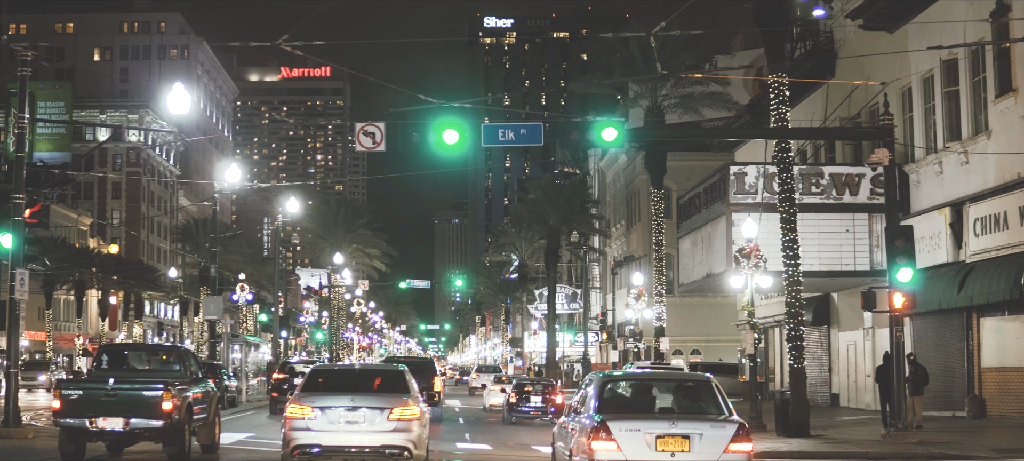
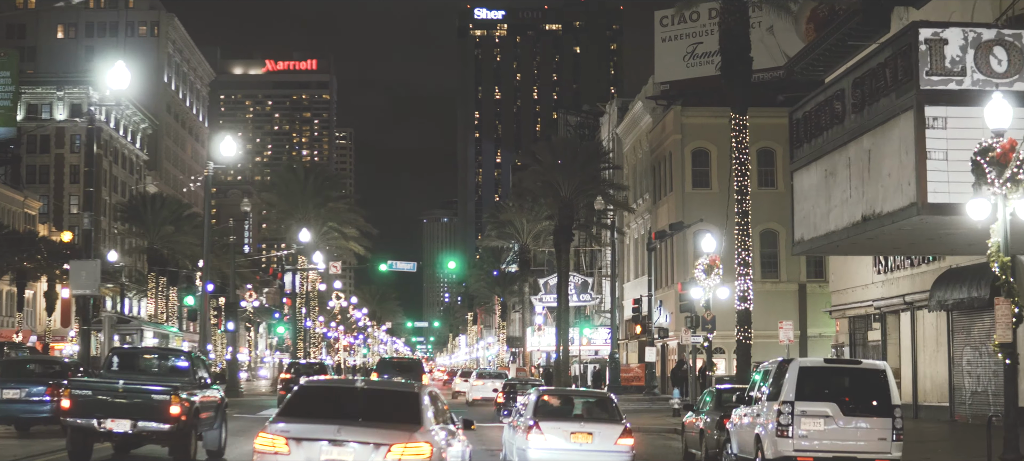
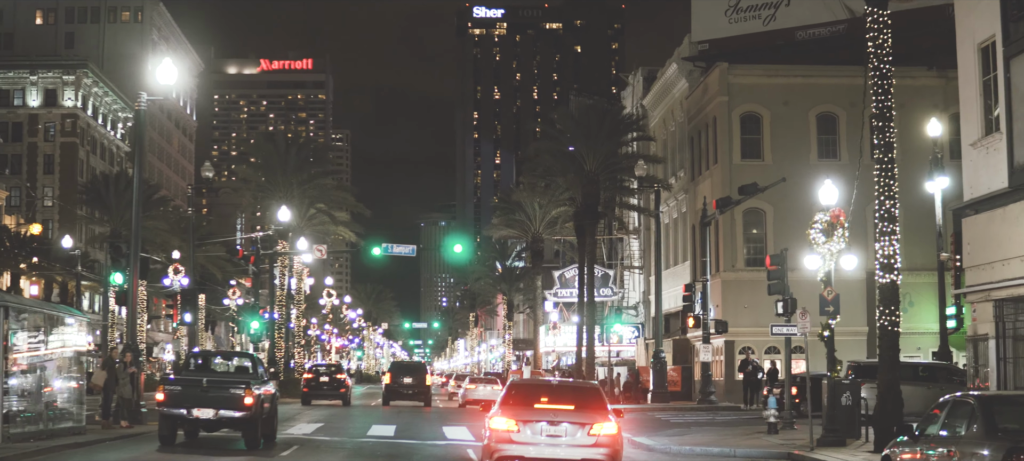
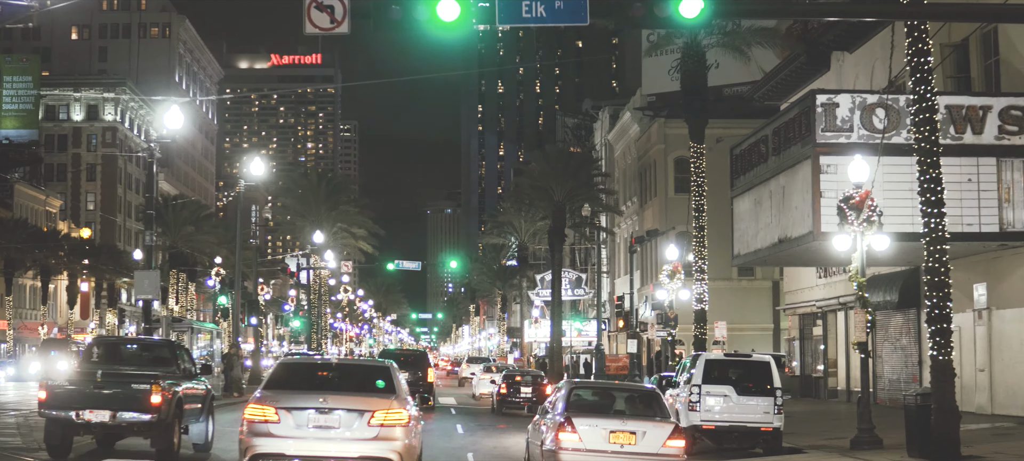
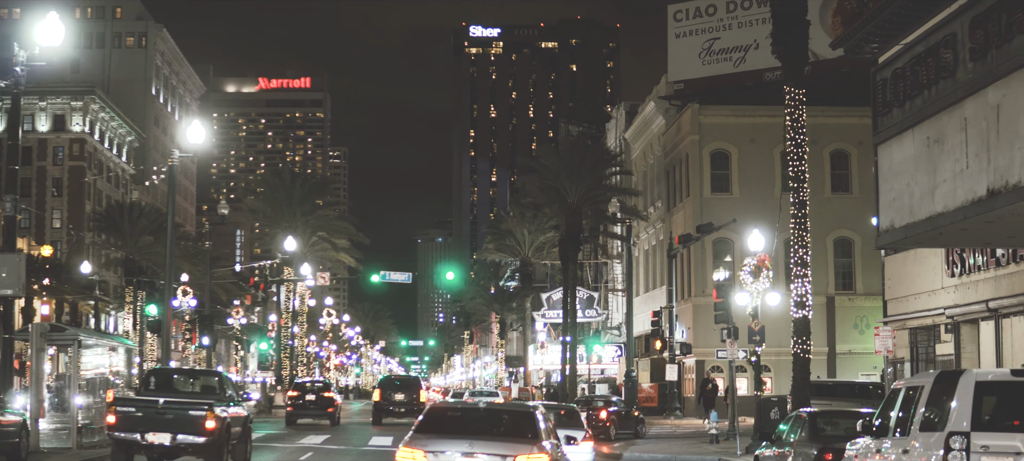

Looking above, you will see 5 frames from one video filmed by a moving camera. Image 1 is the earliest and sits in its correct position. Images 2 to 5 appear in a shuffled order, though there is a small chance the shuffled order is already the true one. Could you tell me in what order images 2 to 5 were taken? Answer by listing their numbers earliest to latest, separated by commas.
4, 2, 5, 3
